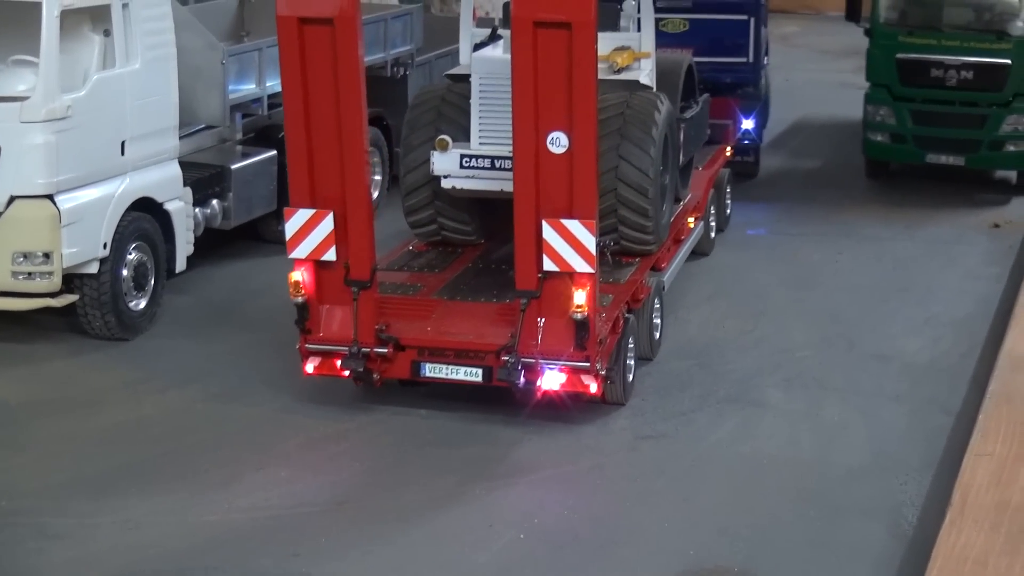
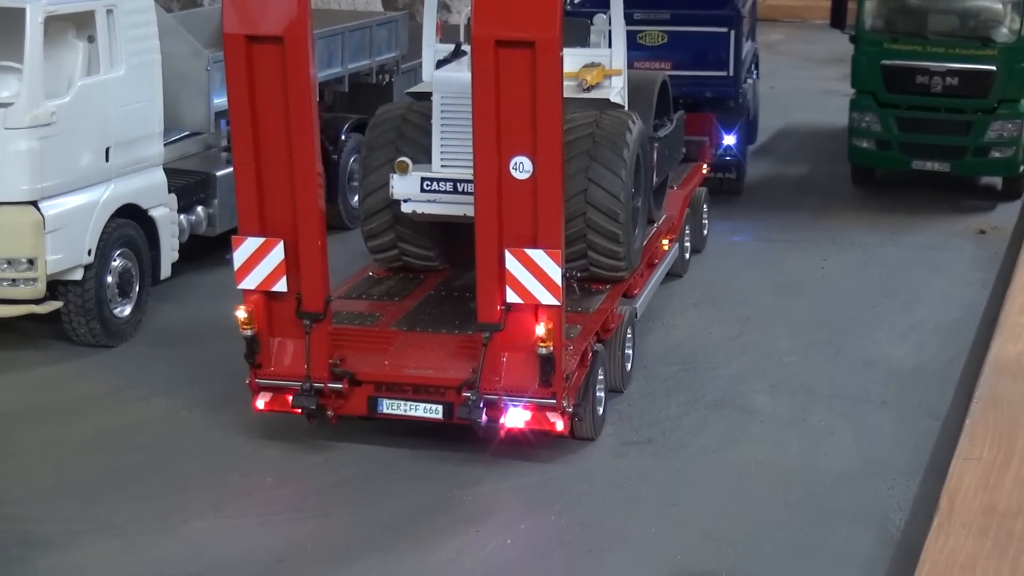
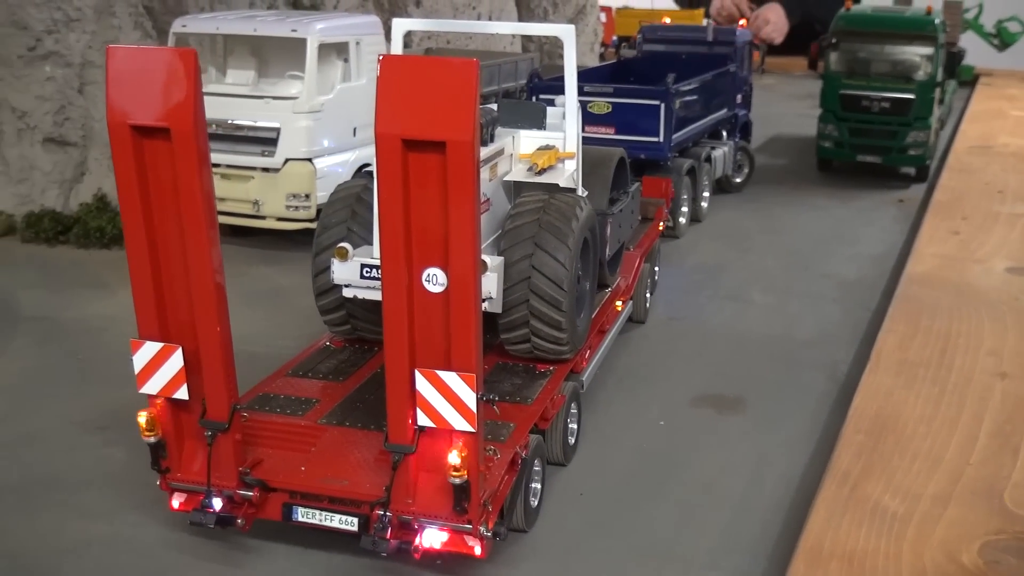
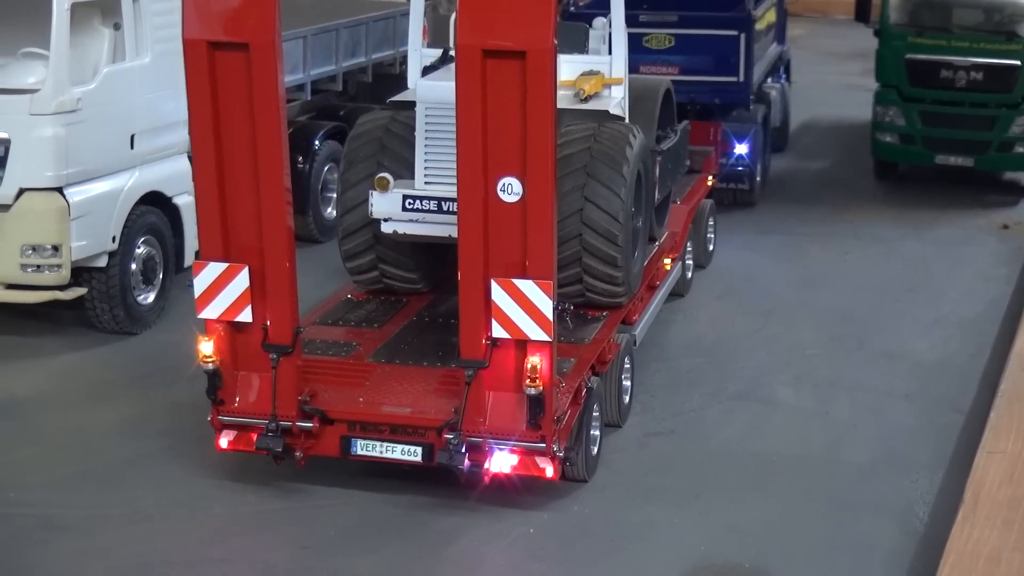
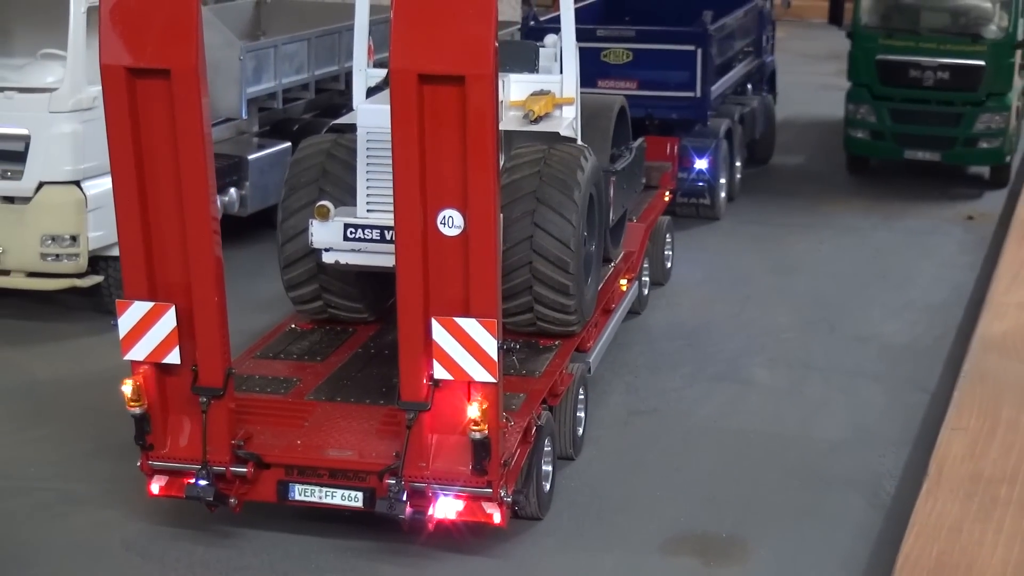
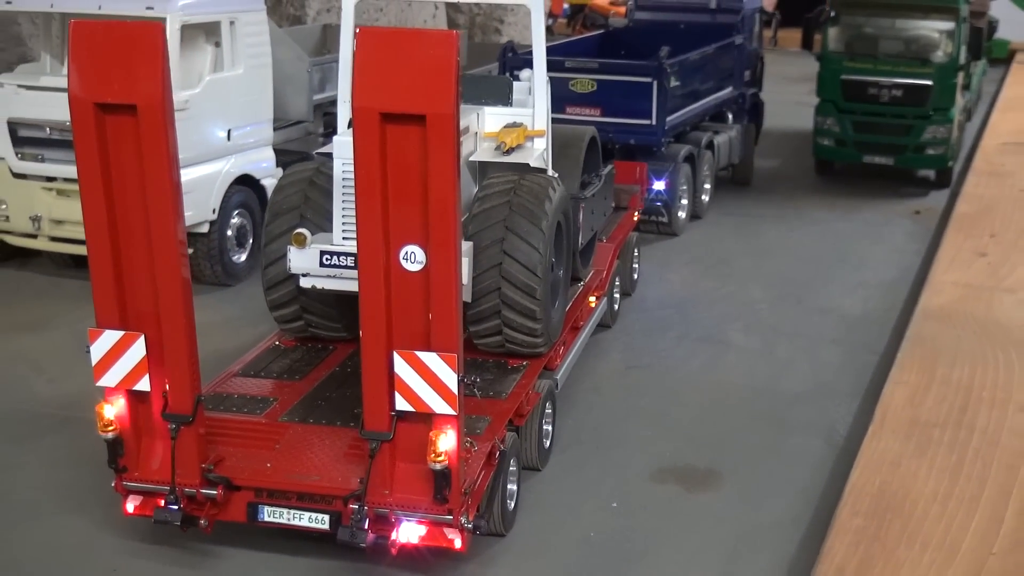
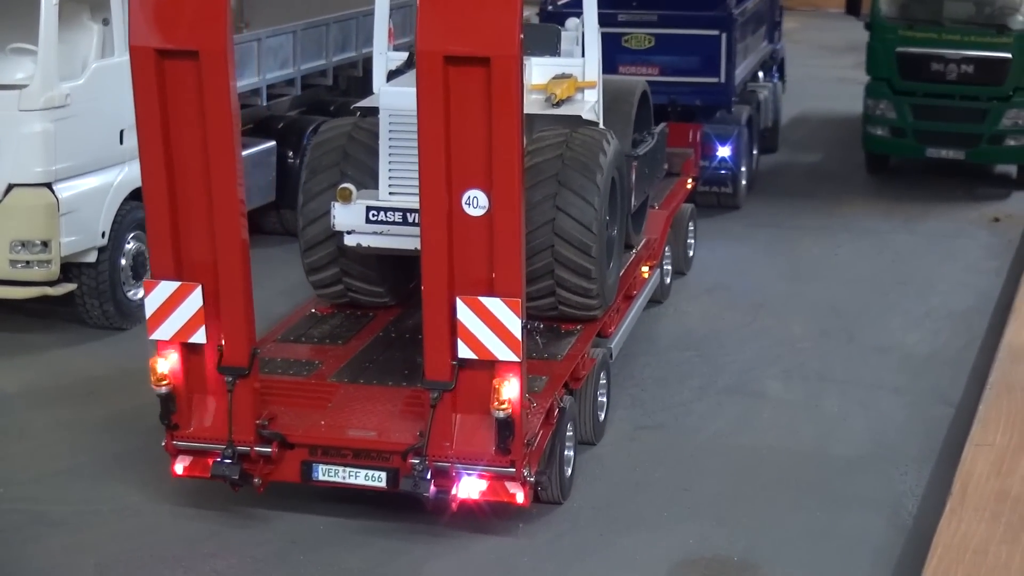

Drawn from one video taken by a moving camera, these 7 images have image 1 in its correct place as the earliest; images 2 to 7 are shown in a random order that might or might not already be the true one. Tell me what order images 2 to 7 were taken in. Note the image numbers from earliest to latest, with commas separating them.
2, 4, 7, 5, 6, 3
